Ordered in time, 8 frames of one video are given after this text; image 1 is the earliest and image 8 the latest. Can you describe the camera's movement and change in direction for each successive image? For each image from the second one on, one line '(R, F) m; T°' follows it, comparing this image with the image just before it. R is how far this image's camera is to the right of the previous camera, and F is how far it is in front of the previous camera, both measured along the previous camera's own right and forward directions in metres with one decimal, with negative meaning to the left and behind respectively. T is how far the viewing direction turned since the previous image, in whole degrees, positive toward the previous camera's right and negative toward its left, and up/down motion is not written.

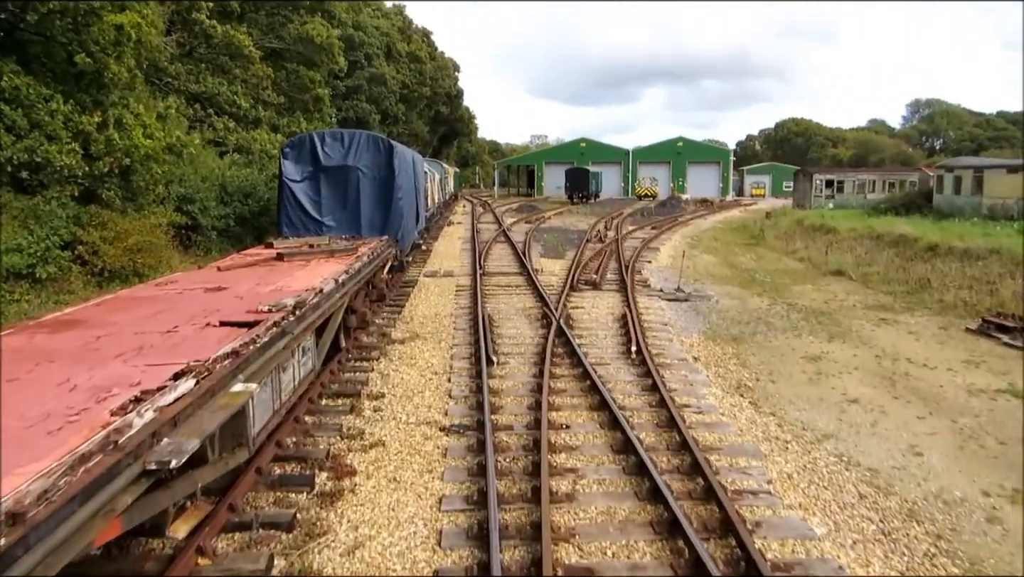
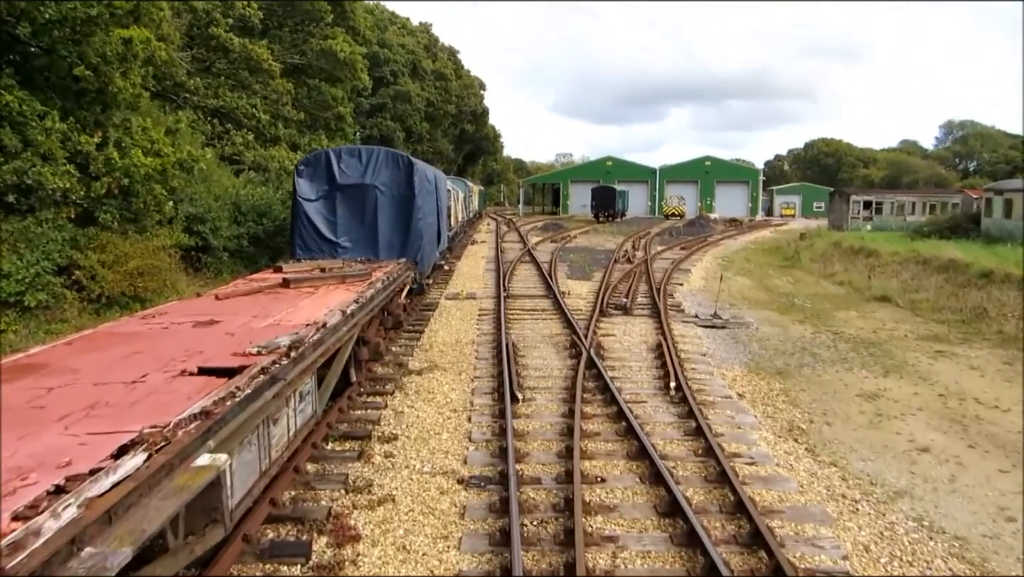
(0.0, +0.6) m; -2°
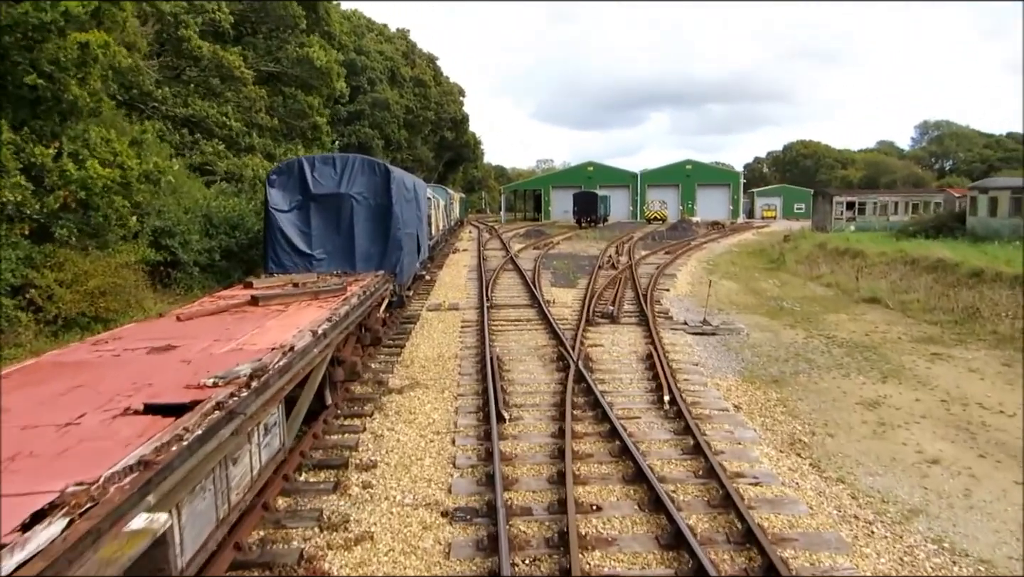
(0.0, +0.4) m; +1°
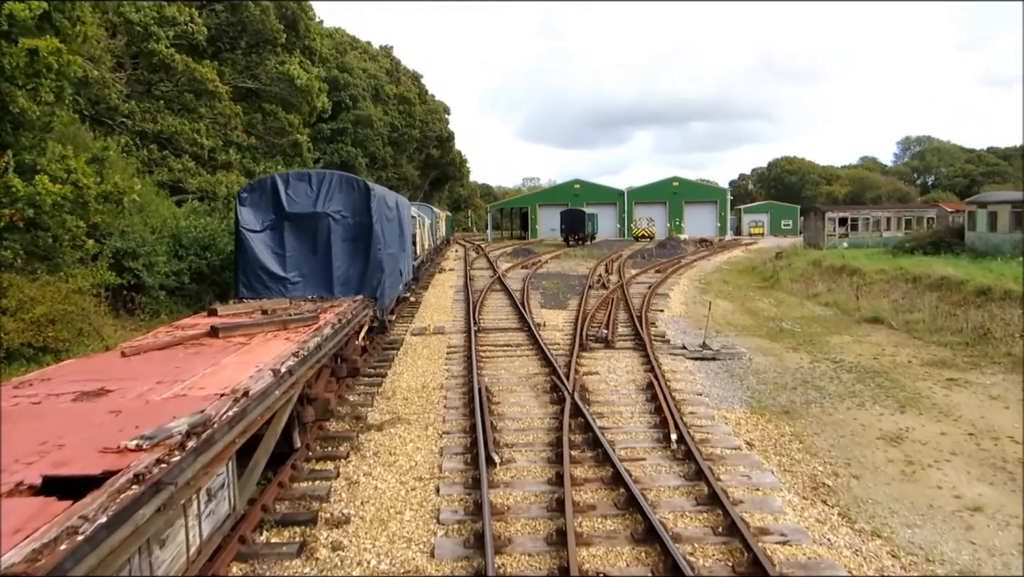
(0.0, +0.6) m; +1°
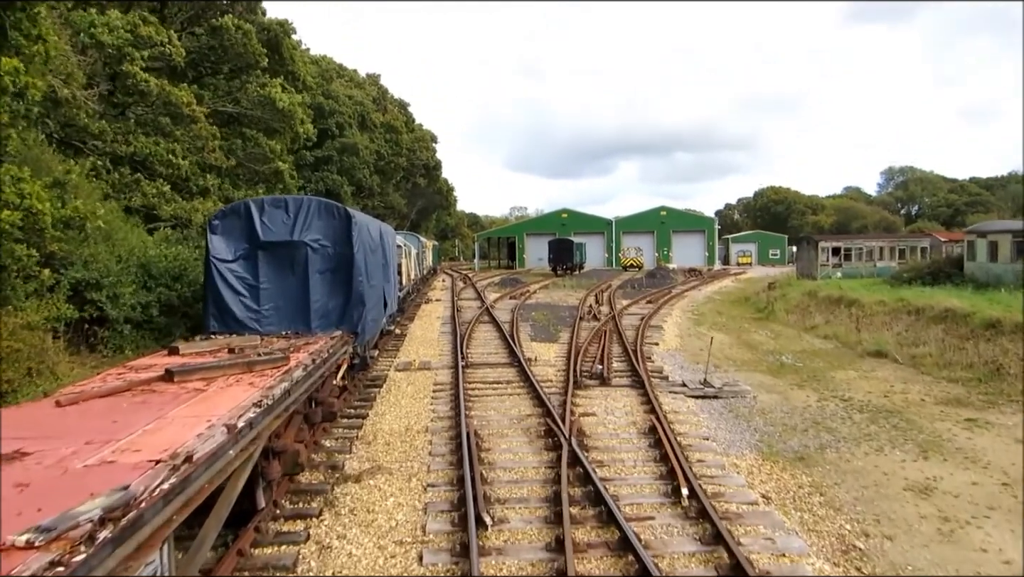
(0.0, +0.6) m; +1°
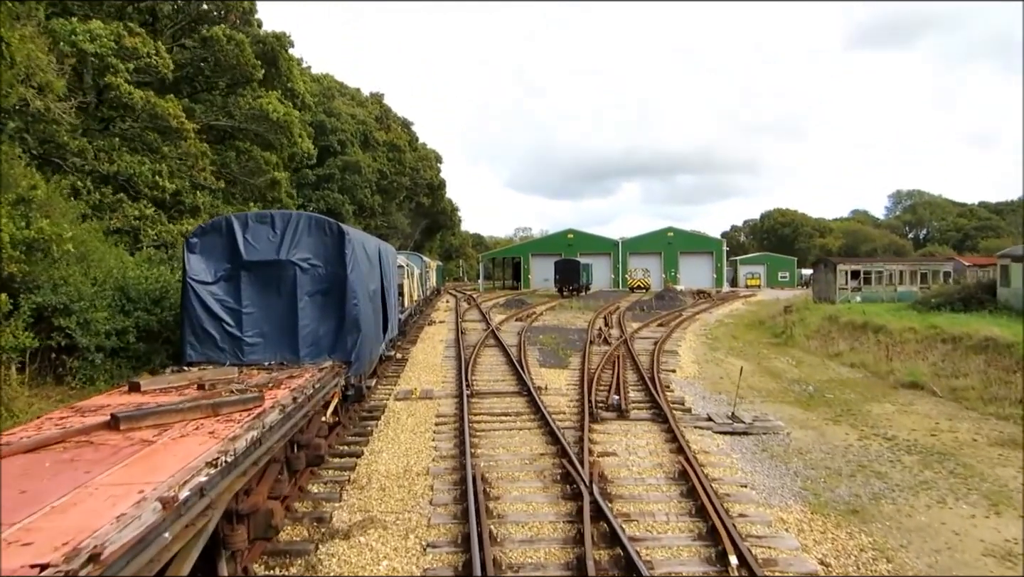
(-0.1, +0.8) m; 0°
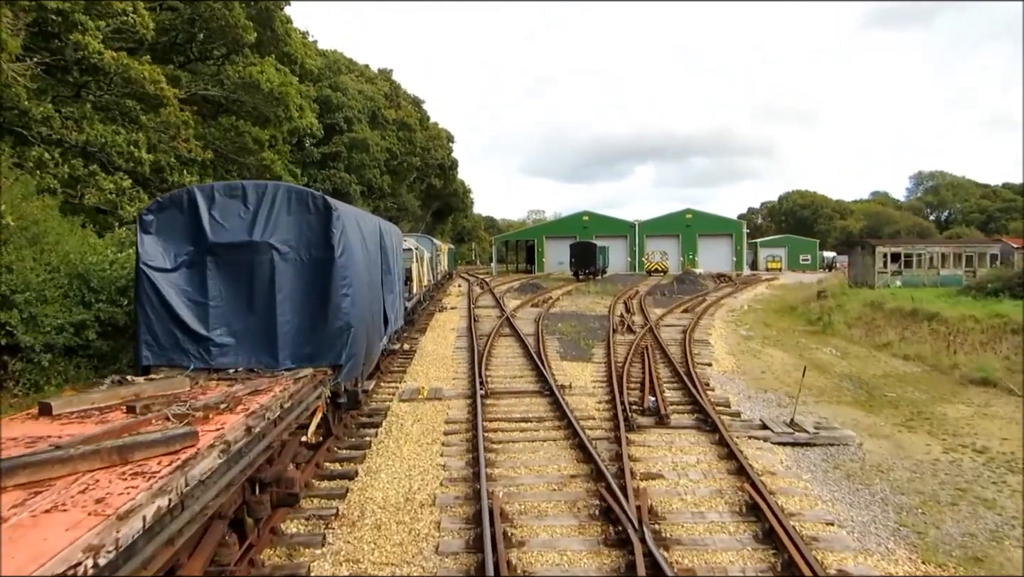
(-0.1, +1.3) m; -1°
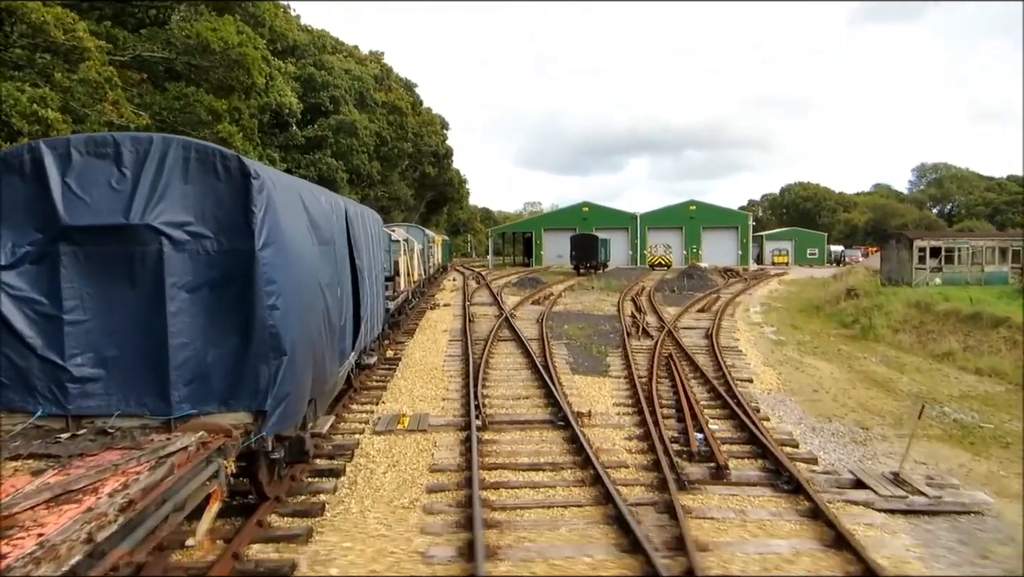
(-0.1, +2.0) m; 0°
